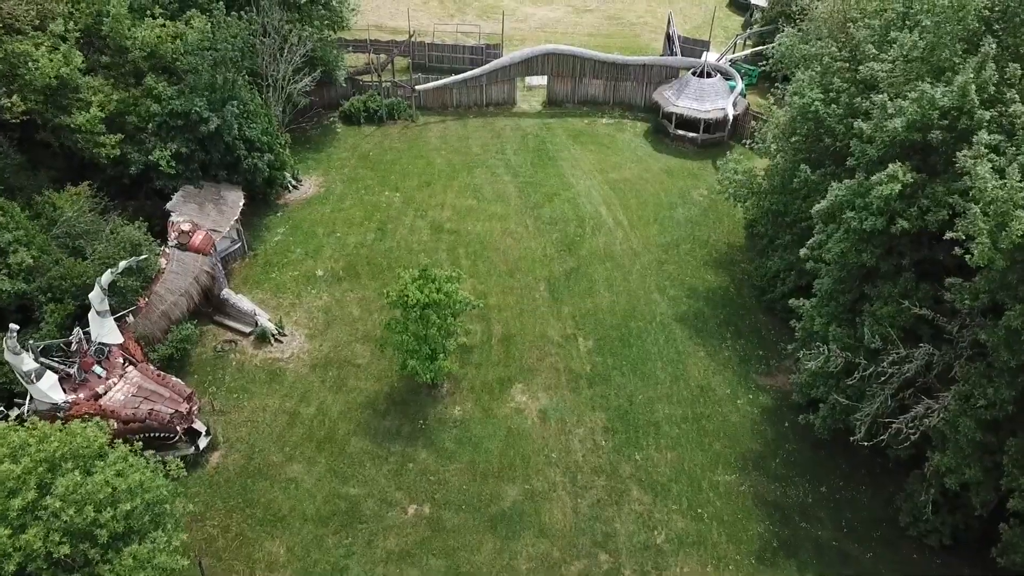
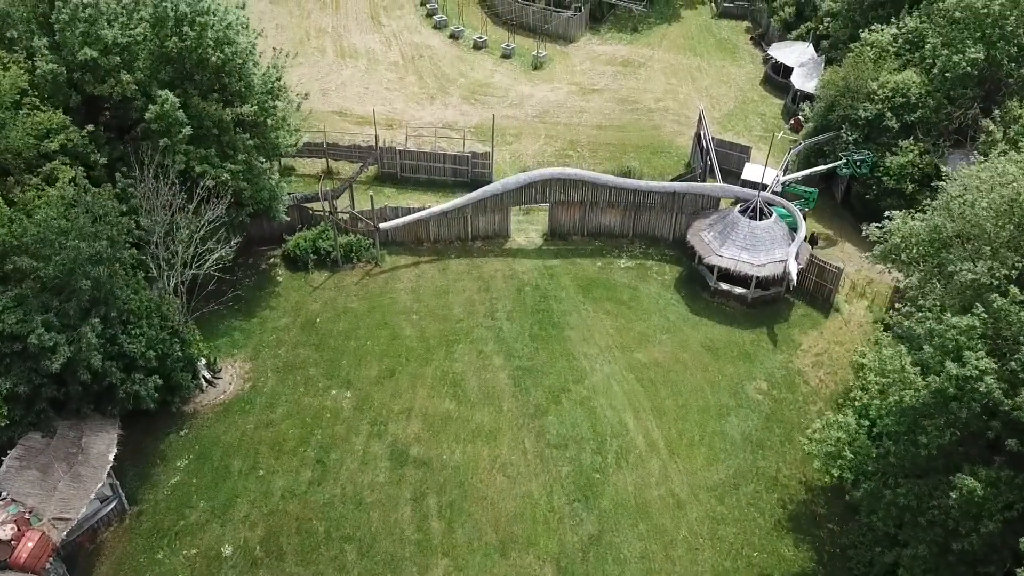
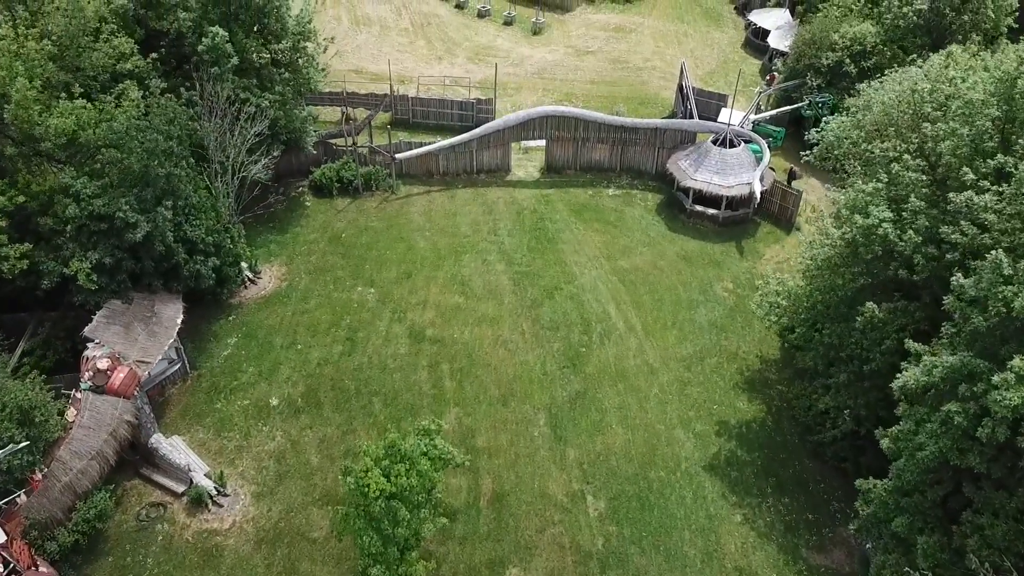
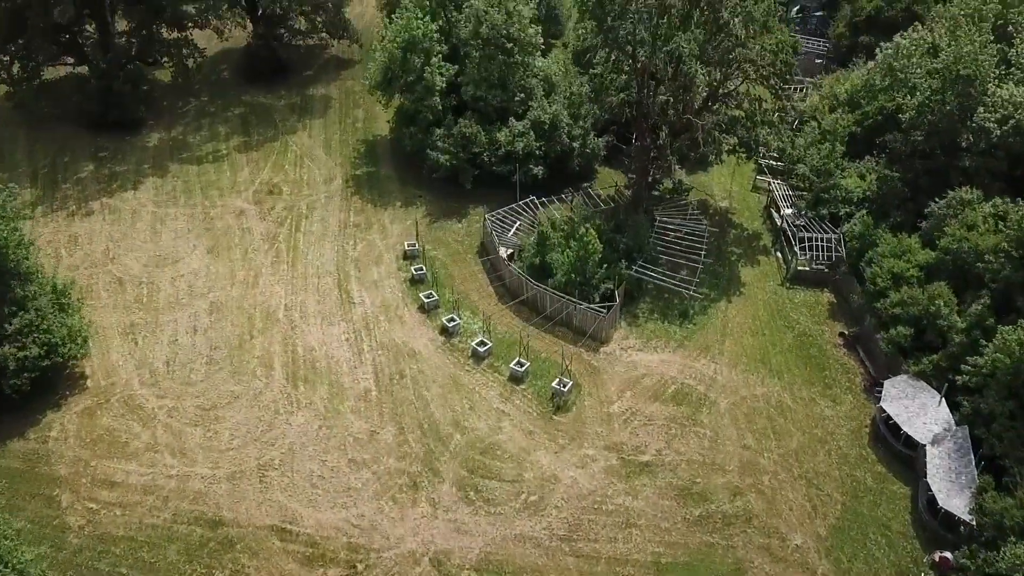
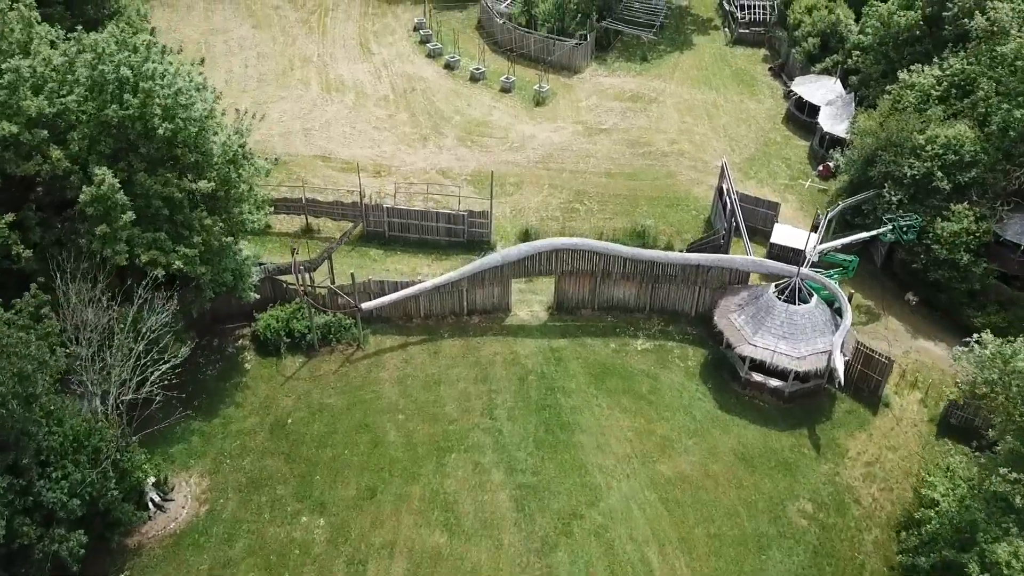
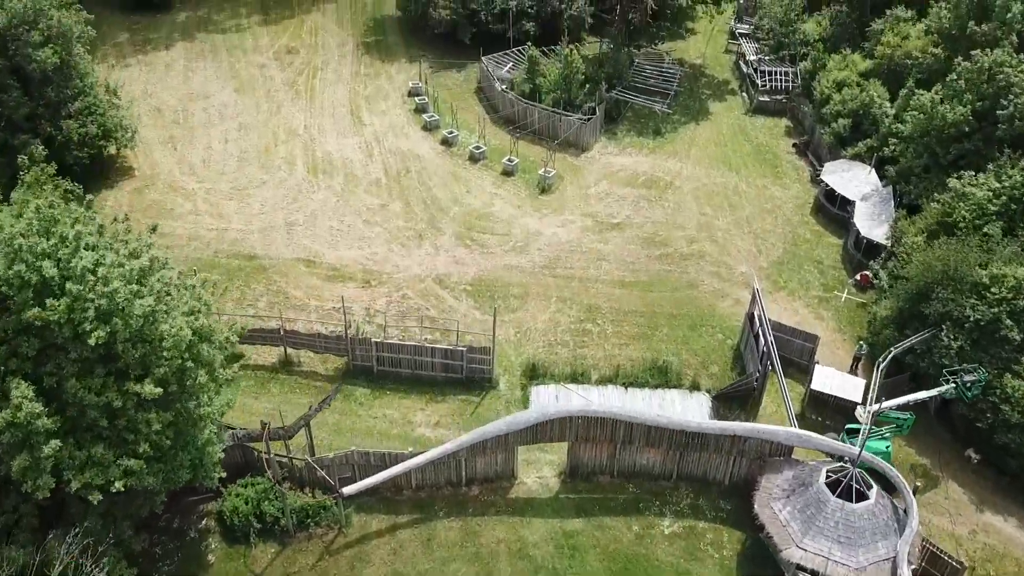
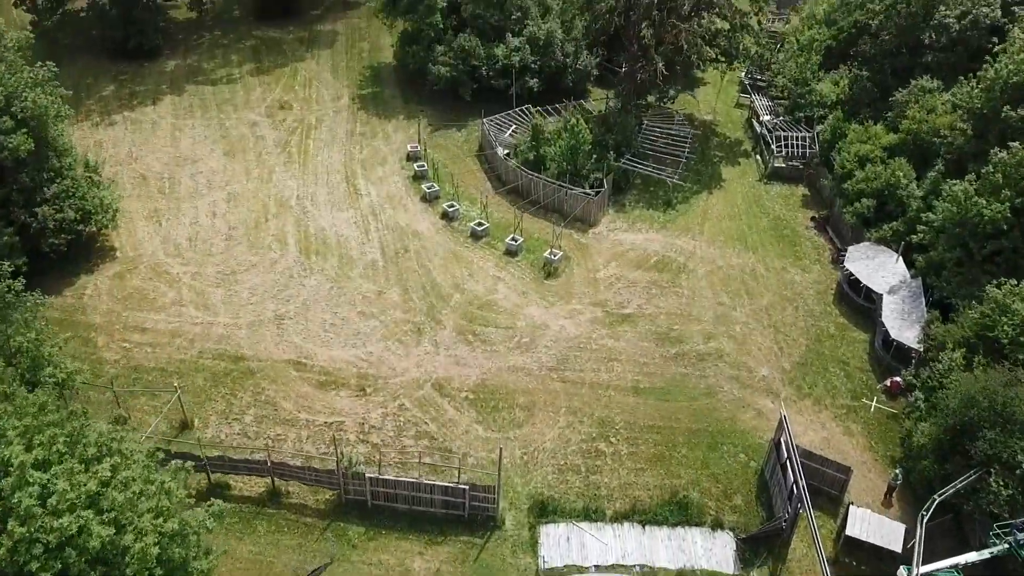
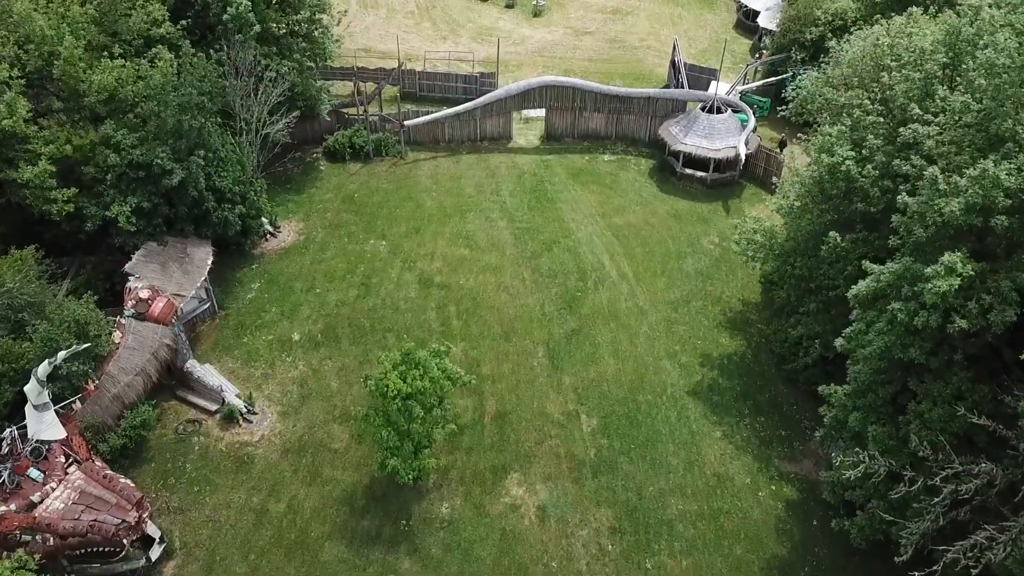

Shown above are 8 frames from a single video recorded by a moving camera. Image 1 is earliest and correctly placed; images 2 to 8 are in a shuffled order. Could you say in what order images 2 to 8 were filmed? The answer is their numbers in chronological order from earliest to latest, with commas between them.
8, 3, 2, 5, 6, 7, 4
